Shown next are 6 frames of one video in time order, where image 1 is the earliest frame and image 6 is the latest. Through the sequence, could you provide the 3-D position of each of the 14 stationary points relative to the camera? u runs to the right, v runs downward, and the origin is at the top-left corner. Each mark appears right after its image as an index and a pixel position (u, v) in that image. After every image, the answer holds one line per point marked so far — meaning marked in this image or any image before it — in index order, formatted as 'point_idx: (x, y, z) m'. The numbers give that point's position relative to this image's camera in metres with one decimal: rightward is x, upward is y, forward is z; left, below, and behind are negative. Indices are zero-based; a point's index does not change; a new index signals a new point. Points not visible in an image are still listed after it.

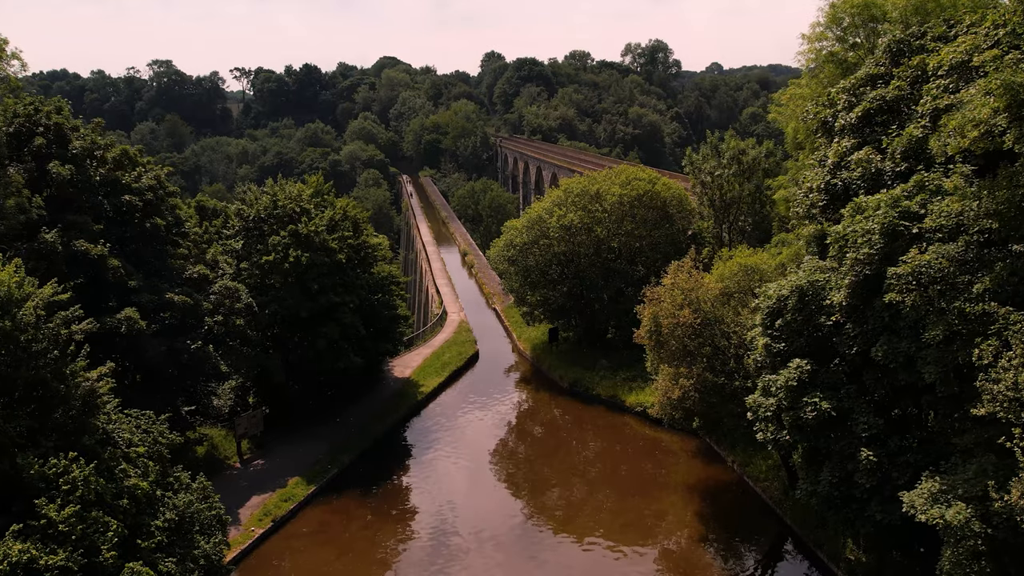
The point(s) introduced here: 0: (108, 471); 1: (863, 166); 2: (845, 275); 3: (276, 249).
0: (-4.2, -1.9, +10.6) m
1: (+4.1, +1.4, +11.8) m
2: (+3.6, +0.1, +10.8) m
3: (-4.4, +0.7, +18.7) m
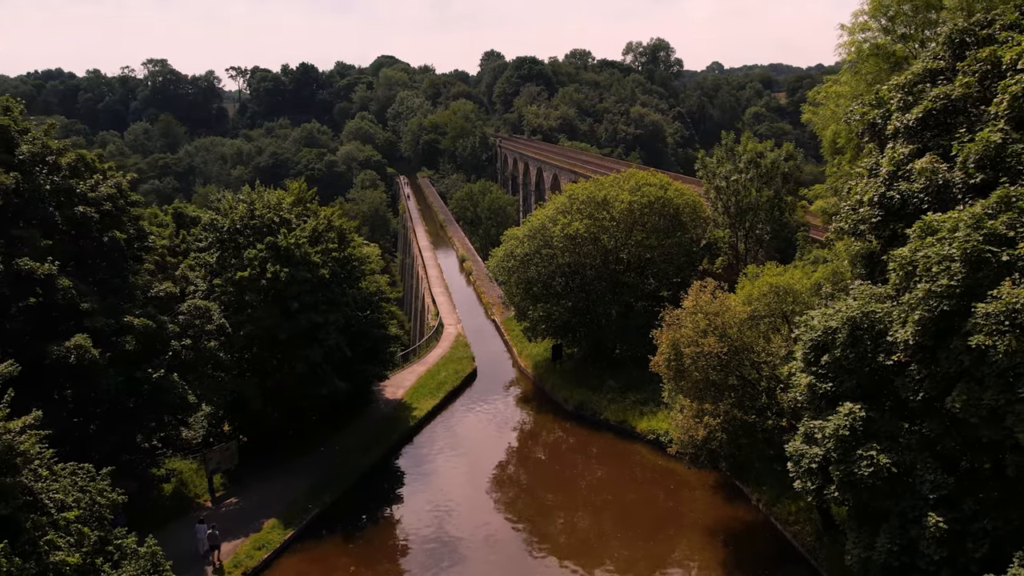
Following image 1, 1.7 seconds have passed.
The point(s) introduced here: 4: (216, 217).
0: (-4.2, -2.2, +8.8) m
1: (+4.1, +1.1, +10.0) m
2: (+3.6, -0.2, +9.0) m
3: (-4.3, +0.4, +16.9) m
4: (-5.2, +1.3, +17.9) m
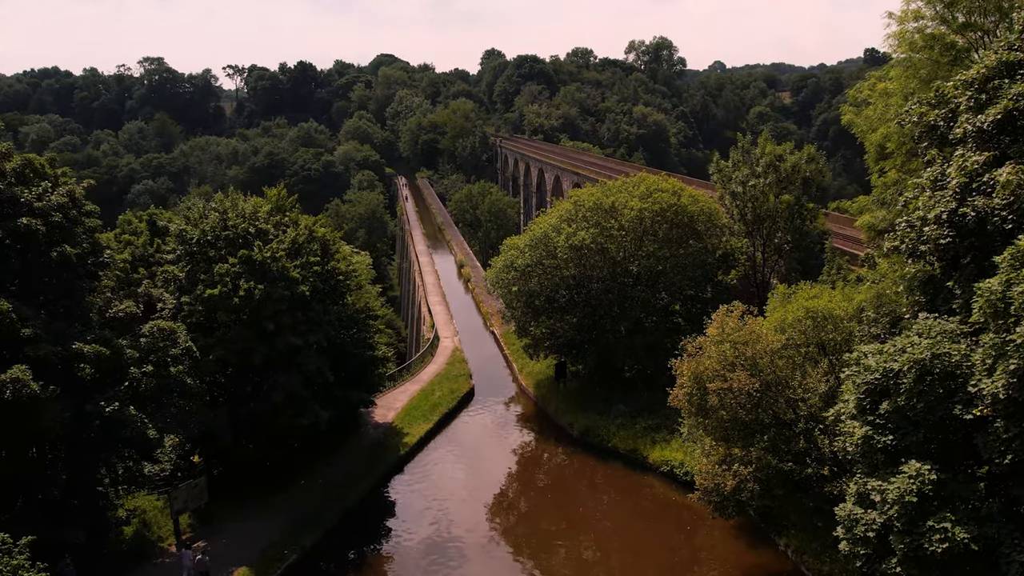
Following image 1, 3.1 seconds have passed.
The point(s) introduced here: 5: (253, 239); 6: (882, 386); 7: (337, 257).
0: (-4.2, -2.5, +7.1) m
1: (+4.1, +0.8, +8.3) m
2: (+3.6, -0.5, +7.3) m
3: (-4.3, +0.1, +15.2) m
4: (-5.2, +1.0, +16.2) m
5: (-4.2, +0.8, +16.3) m
6: (+3.3, -0.9, +9.1) m
7: (-3.1, +0.6, +18.1) m
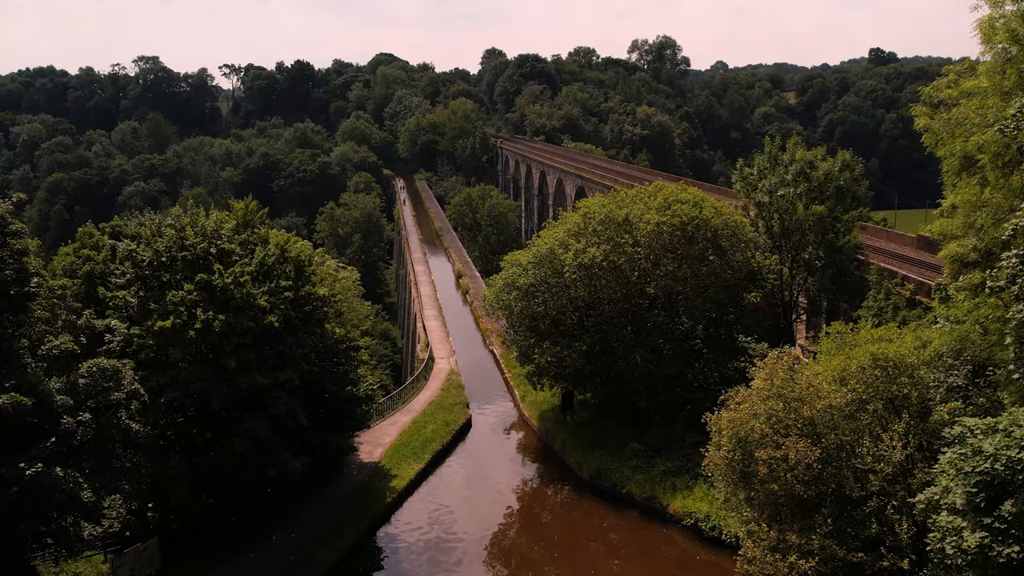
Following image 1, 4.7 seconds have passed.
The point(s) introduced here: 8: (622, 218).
0: (-4.2, -2.9, +5.0) m
1: (+4.1, +0.4, +6.1) m
2: (+3.6, -0.9, +5.1) m
3: (-4.3, -0.3, +13.0) m
4: (-5.2, +0.6, +14.0) m
5: (-4.2, +0.4, +14.1) m
6: (+3.3, -1.3, +6.9) m
7: (-3.1, +0.1, +15.9) m
8: (+2.0, +1.3, +18.8) m
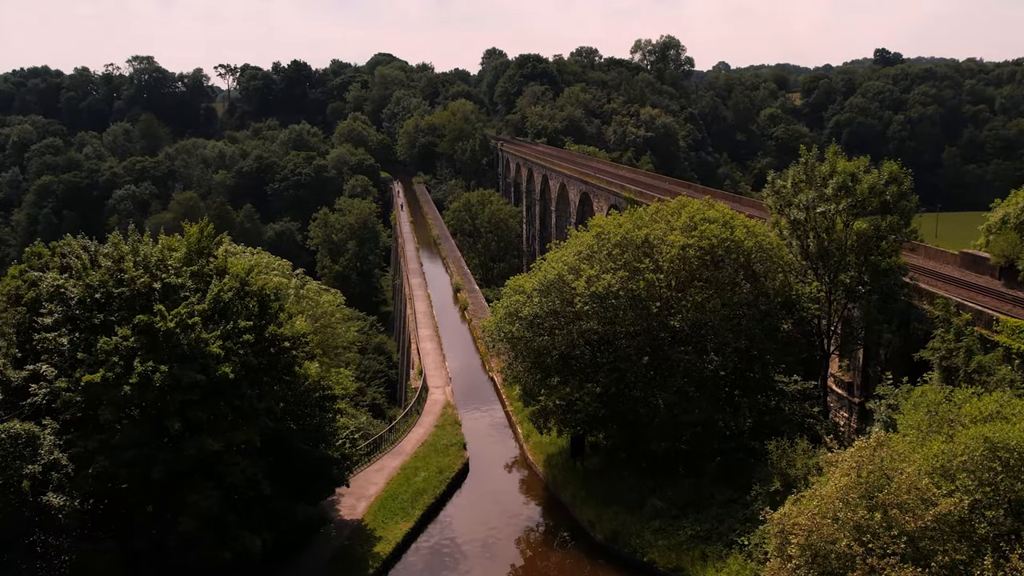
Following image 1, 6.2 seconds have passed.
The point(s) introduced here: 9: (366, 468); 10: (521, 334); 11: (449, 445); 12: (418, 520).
0: (-4.2, -3.4, +2.6) m
1: (+4.2, -0.1, +3.8) m
2: (+3.7, -1.4, +2.8) m
3: (-4.3, -0.8, +10.7) m
4: (-5.2, +0.1, +11.7) m
5: (-4.1, -0.1, +11.8) m
6: (+3.4, -1.8, +4.6) m
7: (-3.1, -0.3, +13.6) m
8: (+2.1, +0.8, +16.4) m
9: (-2.6, -3.2, +17.7) m
10: (+0.1, -0.8, +16.9) m
11: (-1.2, -2.9, +19.1) m
12: (-1.5, -3.6, +16.0) m
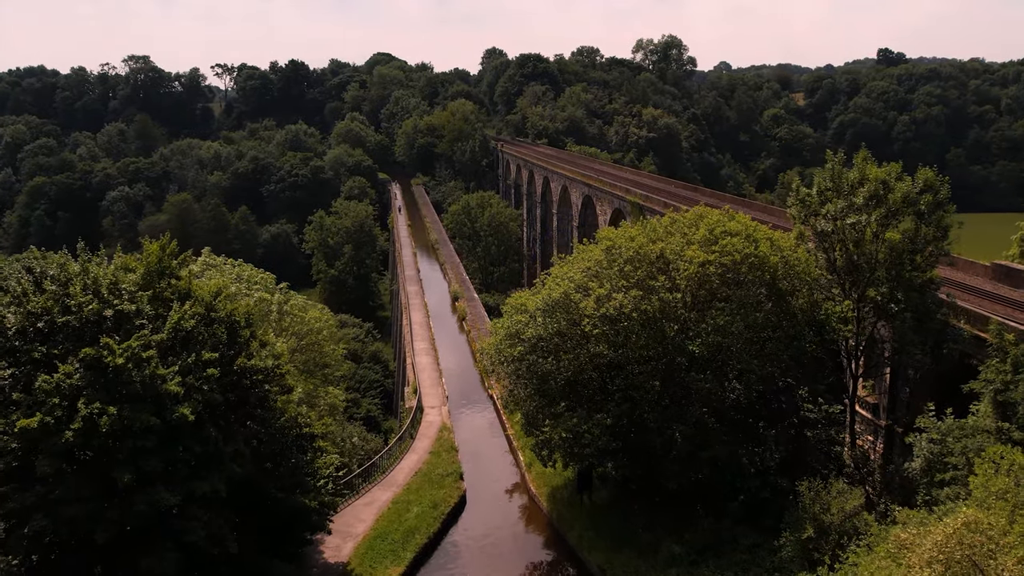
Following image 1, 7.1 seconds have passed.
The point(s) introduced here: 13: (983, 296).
0: (-4.2, -3.7, +1.2) m
1: (+4.2, -0.4, +2.3) m
2: (+3.7, -1.7, +1.4) m
3: (-4.3, -1.0, +9.2) m
4: (-5.1, -0.2, +10.2) m
5: (-4.1, -0.4, +10.3) m
6: (+3.4, -2.1, +3.1) m
7: (-3.0, -0.6, +12.1) m
8: (+2.1, +0.5, +15.0) m
9: (-2.5, -3.4, +16.3) m
10: (+0.2, -1.0, +15.5) m
11: (-1.2, -3.2, +17.6) m
12: (-1.5, -3.9, +14.6) m
13: (+7.9, -0.2, +16.8) m
